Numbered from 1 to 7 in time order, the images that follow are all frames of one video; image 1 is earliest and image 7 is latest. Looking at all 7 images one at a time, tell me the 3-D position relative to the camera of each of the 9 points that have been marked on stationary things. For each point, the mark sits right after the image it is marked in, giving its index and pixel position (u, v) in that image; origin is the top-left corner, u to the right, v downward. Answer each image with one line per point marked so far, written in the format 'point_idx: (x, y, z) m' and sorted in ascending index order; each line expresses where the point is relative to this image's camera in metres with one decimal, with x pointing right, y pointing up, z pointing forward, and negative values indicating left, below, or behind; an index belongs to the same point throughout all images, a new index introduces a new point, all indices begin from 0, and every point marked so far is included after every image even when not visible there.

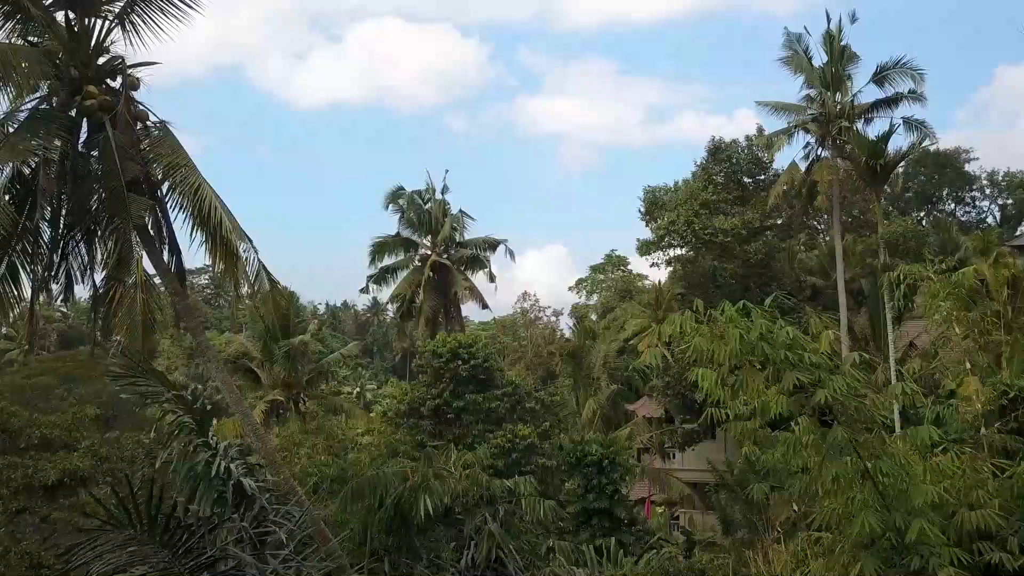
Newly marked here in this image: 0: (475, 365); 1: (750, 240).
0: (-0.8, -1.5, +16.7) m
1: (+5.7, +1.2, +19.8) m
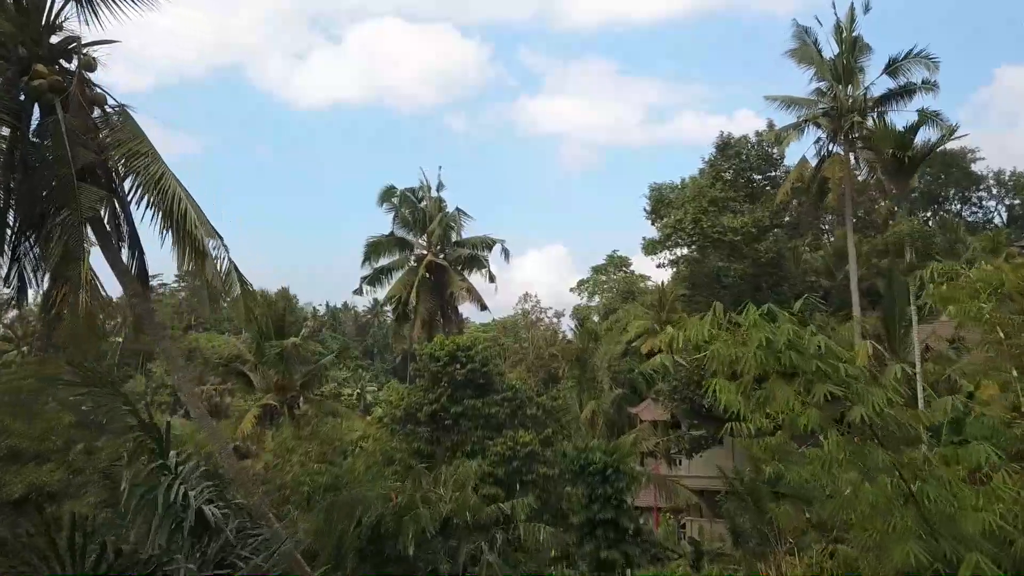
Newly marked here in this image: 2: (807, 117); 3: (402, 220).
0: (-0.8, -1.6, +16.0) m
1: (+5.7, +1.1, +19.1) m
2: (+6.3, +3.7, +17.7) m
3: (-2.5, +1.6, +19.7) m
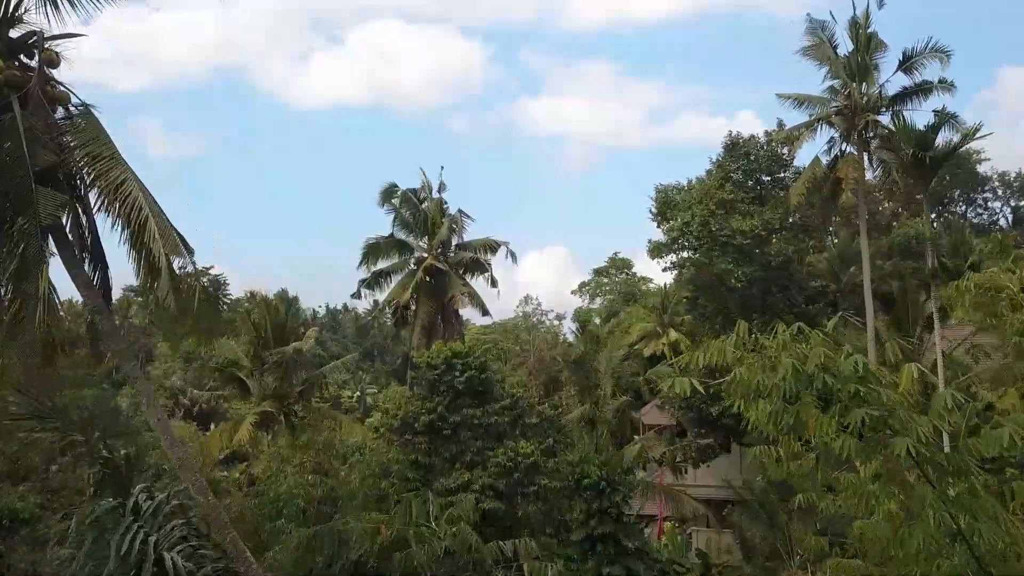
0: (-0.8, -1.7, +15.5) m
1: (+5.7, +1.0, +18.5) m
2: (+6.4, +3.6, +17.2) m
3: (-2.5, +1.5, +19.1) m
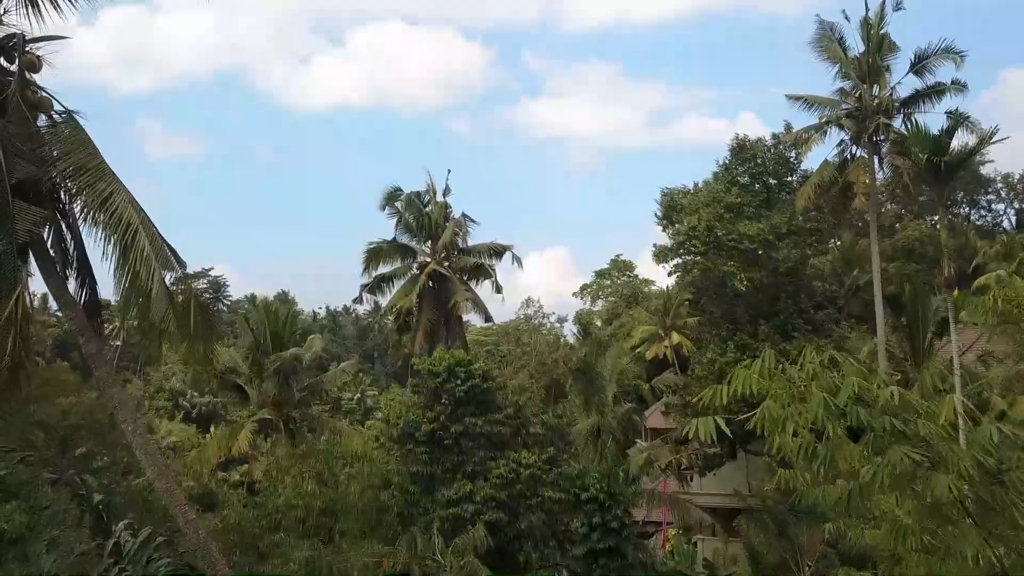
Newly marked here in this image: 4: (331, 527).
0: (-0.7, -1.8, +15.2) m
1: (+5.8, +0.9, +18.2) m
2: (+6.4, +3.4, +16.9) m
3: (-2.4, +1.4, +18.8) m
4: (-3.0, -4.0, +13.8) m
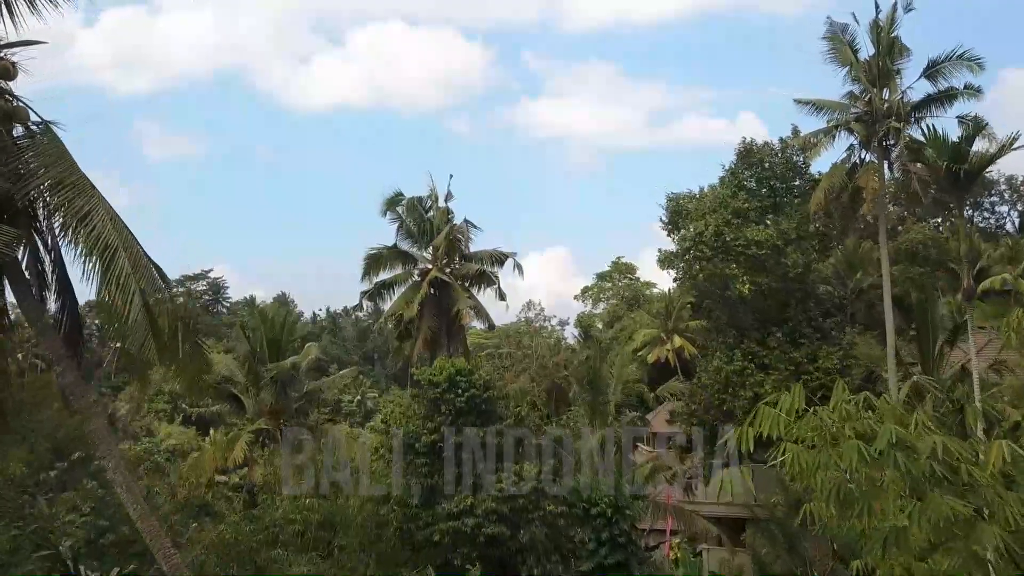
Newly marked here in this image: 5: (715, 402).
0: (-0.7, -1.9, +14.8) m
1: (+5.9, +0.8, +17.9) m
2: (+6.5, +3.3, +16.5) m
3: (-2.4, +1.3, +18.5) m
4: (-2.9, -4.1, +13.5) m
5: (+4.3, -2.4, +17.8) m
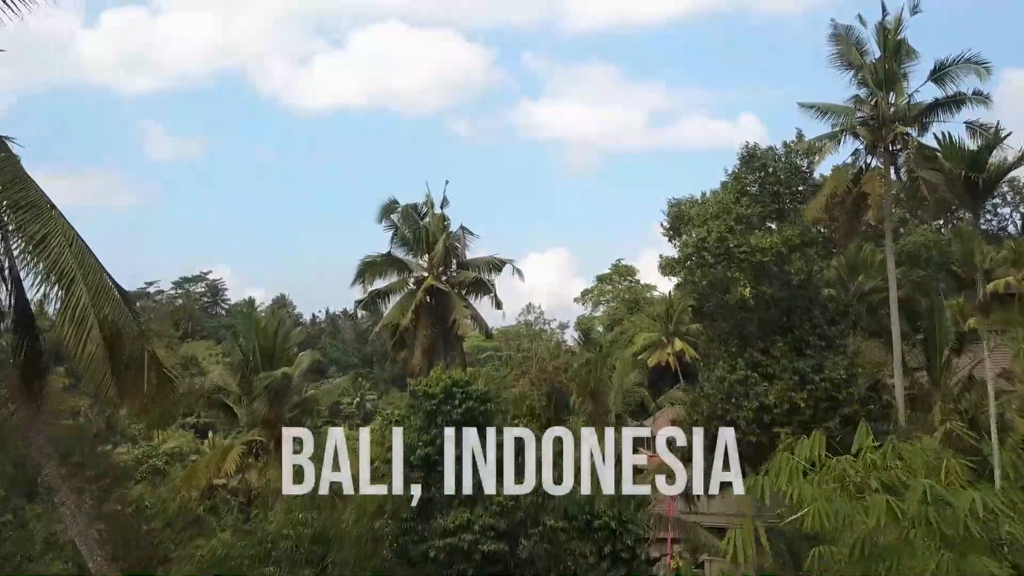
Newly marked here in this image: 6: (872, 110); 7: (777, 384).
0: (-0.7, -2.1, +14.5) m
1: (+5.8, +0.6, +17.5) m
2: (+6.5, +3.2, +16.2) m
3: (-2.4, +1.1, +18.1) m
4: (-3.0, -4.2, +13.1) m
5: (+4.3, -2.6, +17.5) m
6: (+7.0, +3.5, +16.3) m
7: (+5.3, -1.9, +16.8) m
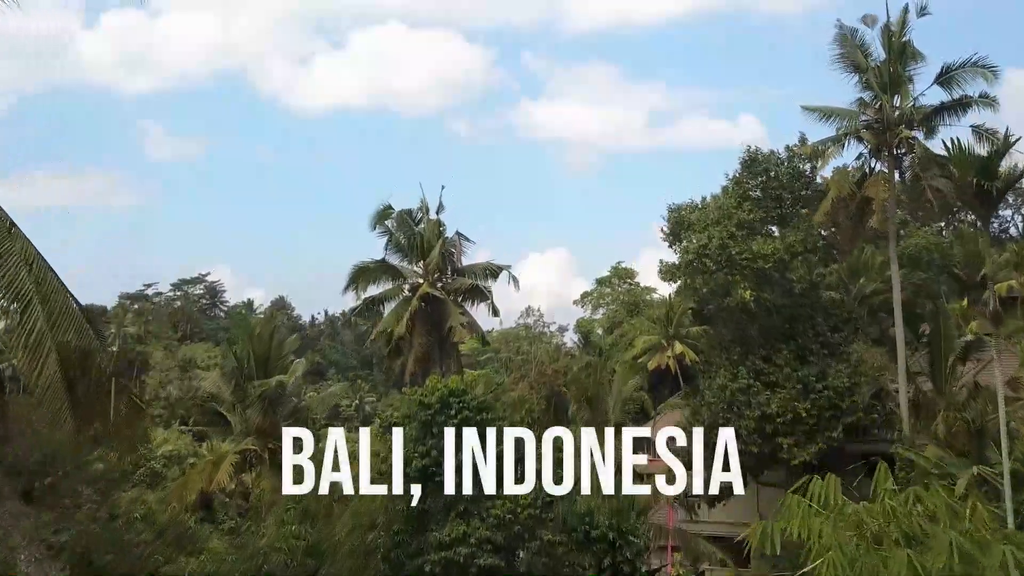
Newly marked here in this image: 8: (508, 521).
0: (-0.7, -2.2, +14.2) m
1: (+5.8, +0.5, +17.2) m
2: (+6.4, +3.0, +15.9) m
3: (-2.4, +1.0, +17.8) m
4: (-3.0, -4.4, +12.8) m
5: (+4.3, -2.7, +17.2) m
6: (+7.0, +3.3, +15.9) m
7: (+5.3, -2.1, +16.5) m
8: (-0.1, -3.7, +13.5) m
